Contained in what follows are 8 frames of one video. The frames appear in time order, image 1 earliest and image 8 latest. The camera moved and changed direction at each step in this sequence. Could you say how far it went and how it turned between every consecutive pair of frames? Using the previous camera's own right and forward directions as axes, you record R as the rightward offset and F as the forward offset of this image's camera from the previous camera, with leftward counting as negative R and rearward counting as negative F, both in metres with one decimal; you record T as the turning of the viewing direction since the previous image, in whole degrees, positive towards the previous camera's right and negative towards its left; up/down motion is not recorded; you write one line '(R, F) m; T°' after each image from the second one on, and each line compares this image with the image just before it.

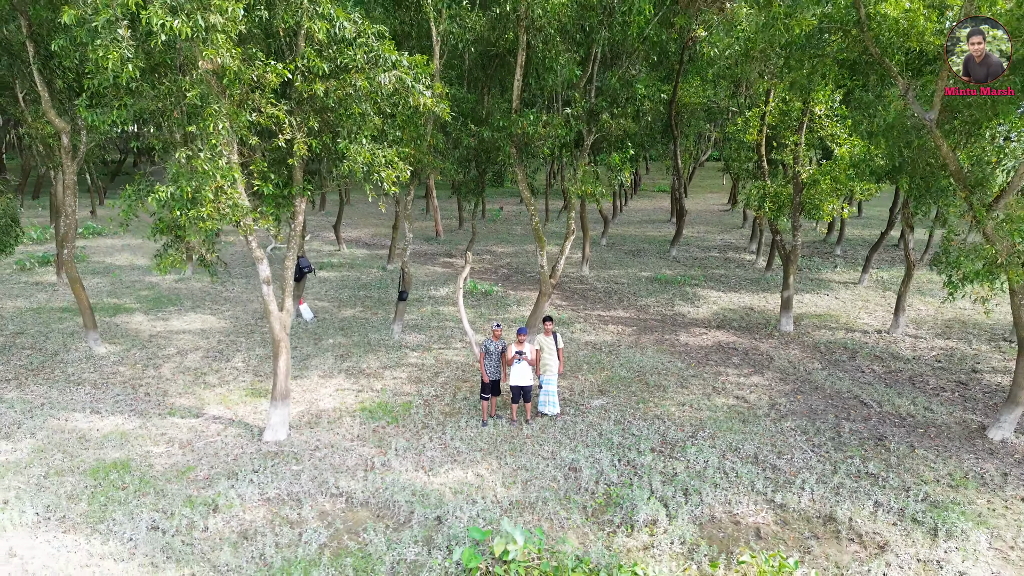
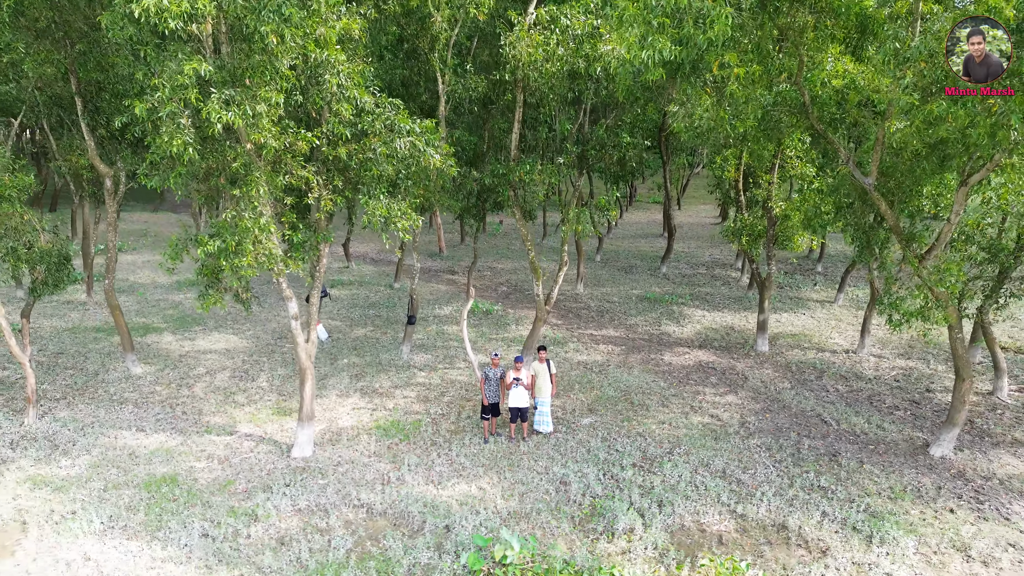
(0.0, -1.1) m; 0°
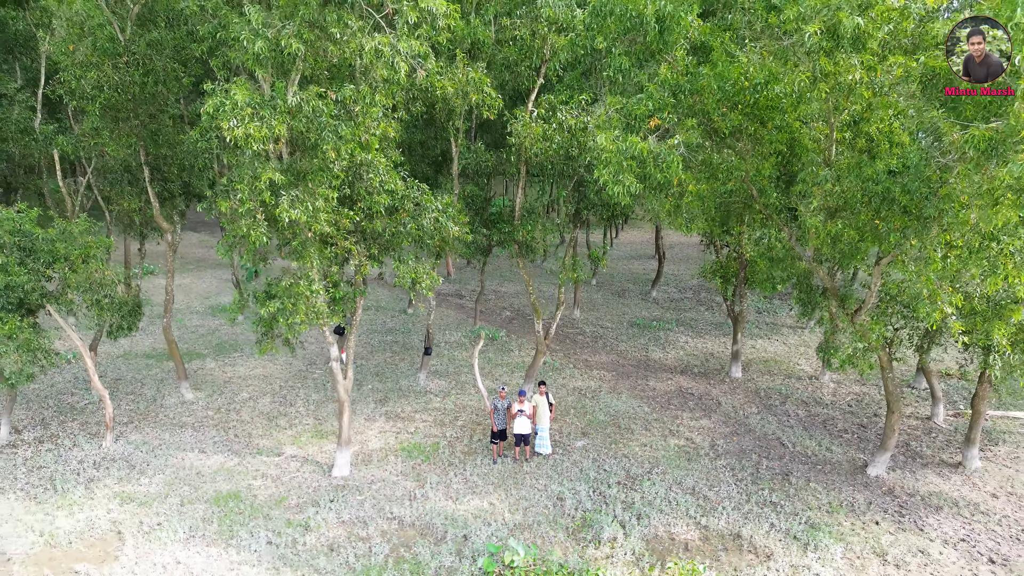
(0.0, -1.8) m; 0°
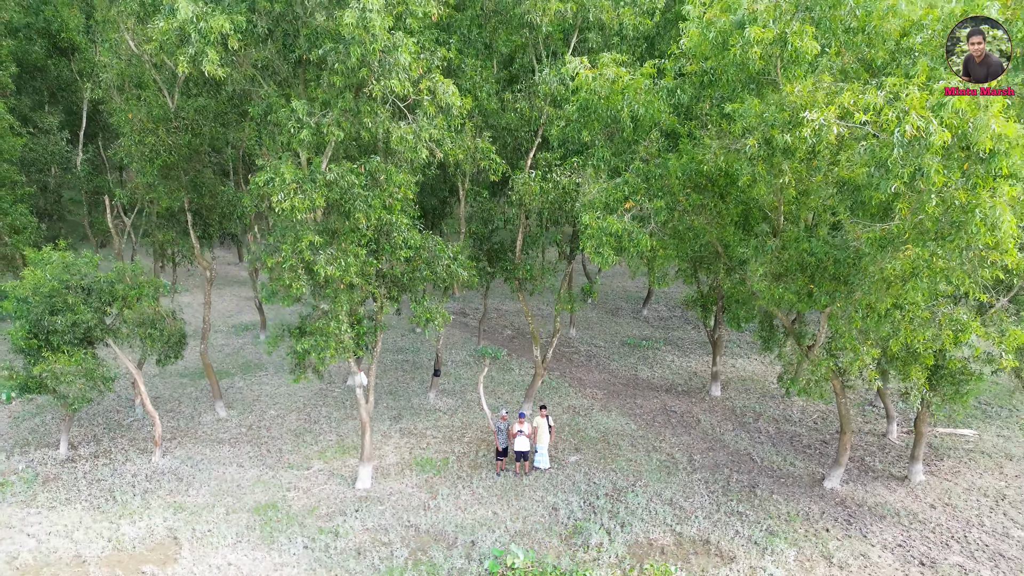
(0.0, -1.6) m; 0°
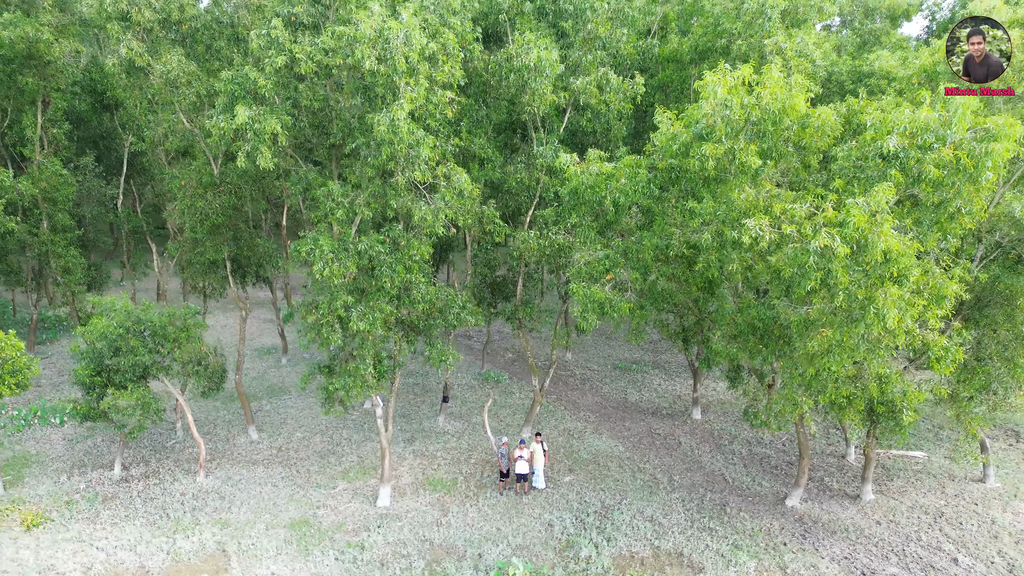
(0.0, -1.8) m; 0°
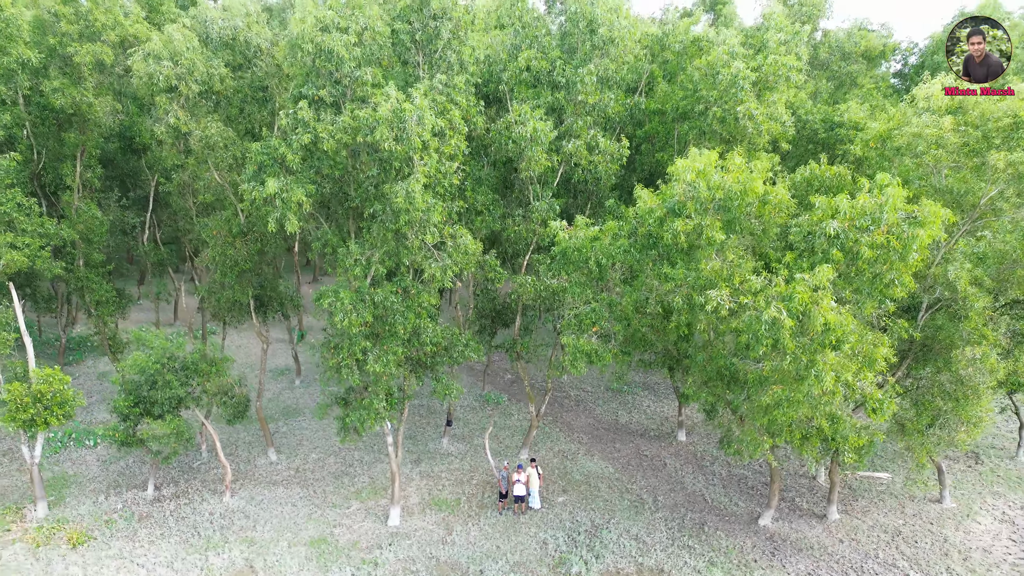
(0.0, -1.5) m; 0°
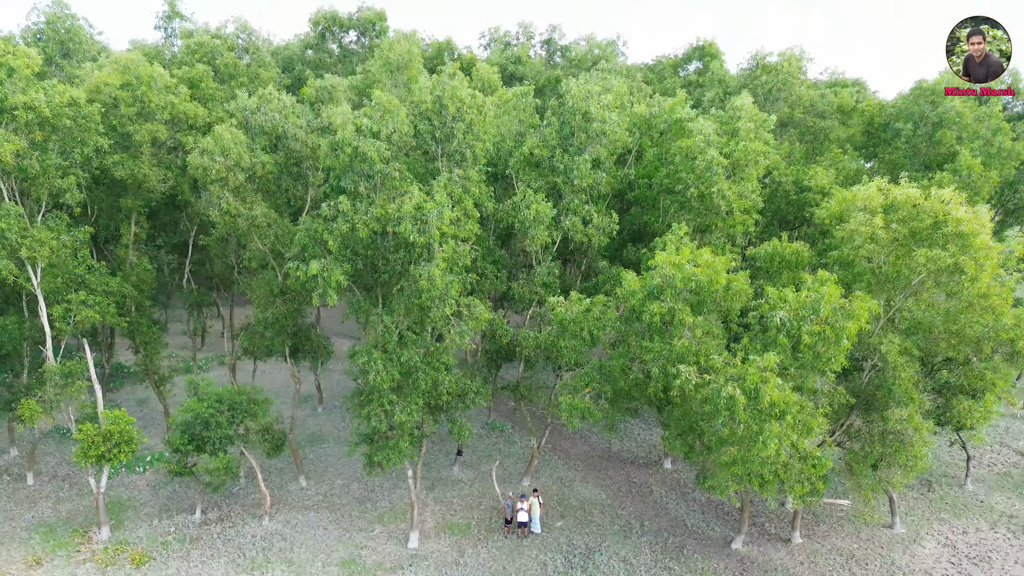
(-0.1, -2.3) m; 0°
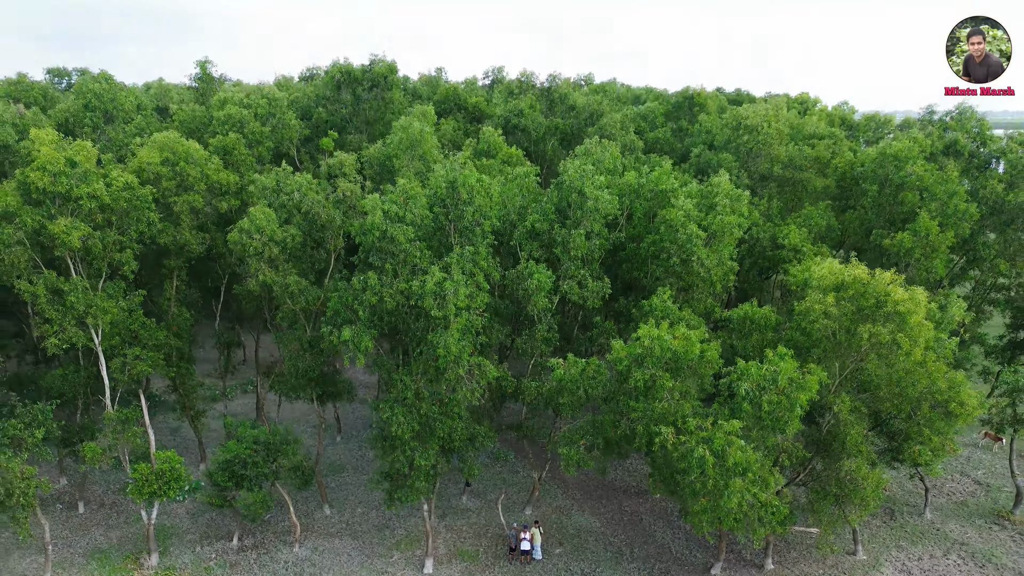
(-0.1, -2.3) m; 0°
